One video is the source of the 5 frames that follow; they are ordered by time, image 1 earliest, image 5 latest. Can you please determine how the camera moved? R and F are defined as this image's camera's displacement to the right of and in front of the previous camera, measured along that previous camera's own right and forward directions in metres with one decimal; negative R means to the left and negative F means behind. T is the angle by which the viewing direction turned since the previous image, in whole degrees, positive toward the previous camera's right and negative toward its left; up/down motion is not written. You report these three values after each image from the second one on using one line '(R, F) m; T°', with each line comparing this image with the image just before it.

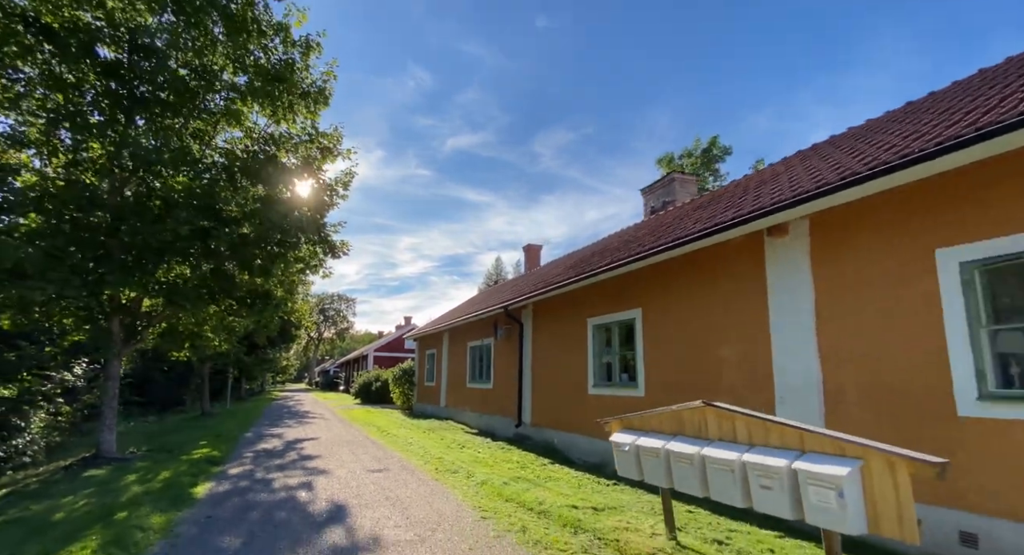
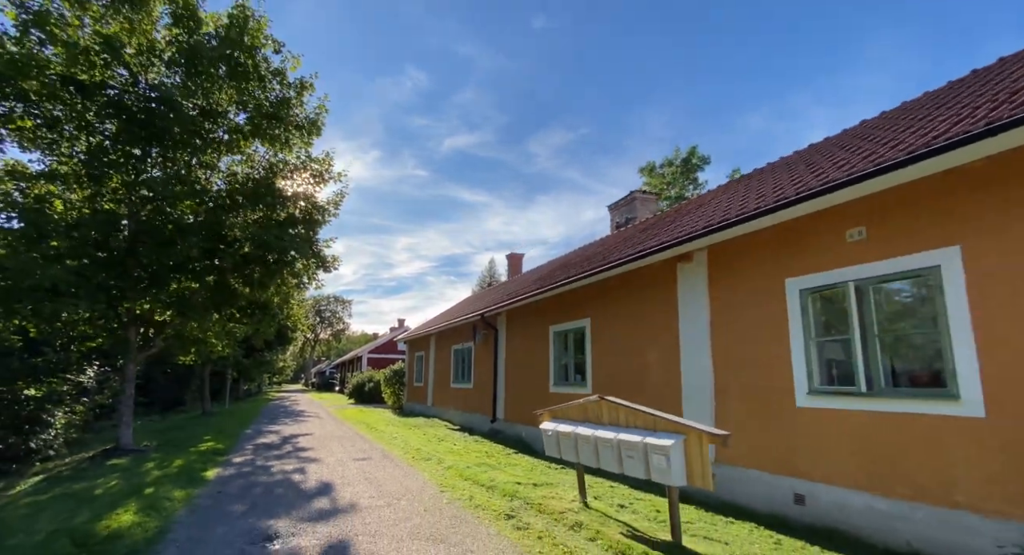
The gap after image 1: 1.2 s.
(+0.6, -1.2) m; 0°
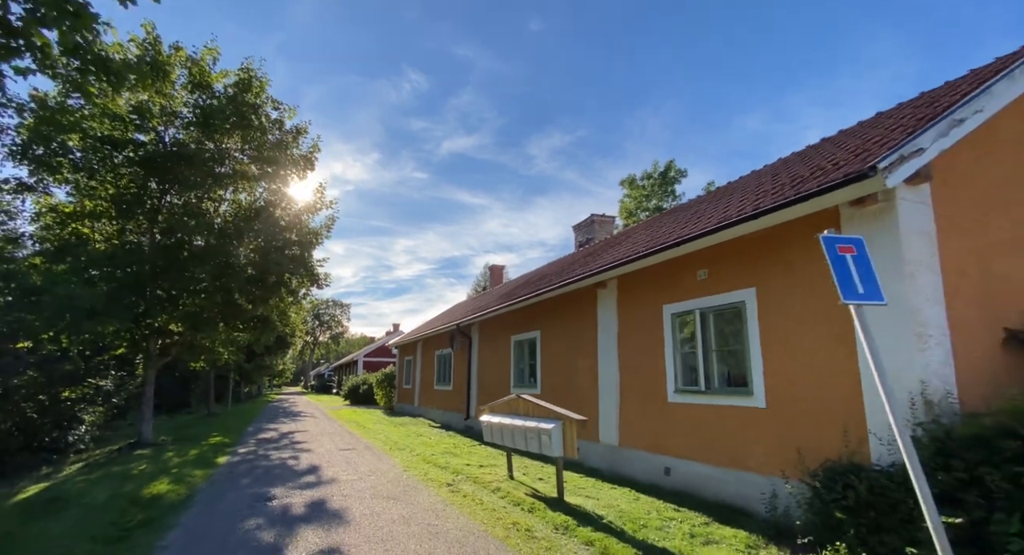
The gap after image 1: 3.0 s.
(+0.9, -1.7) m; 0°
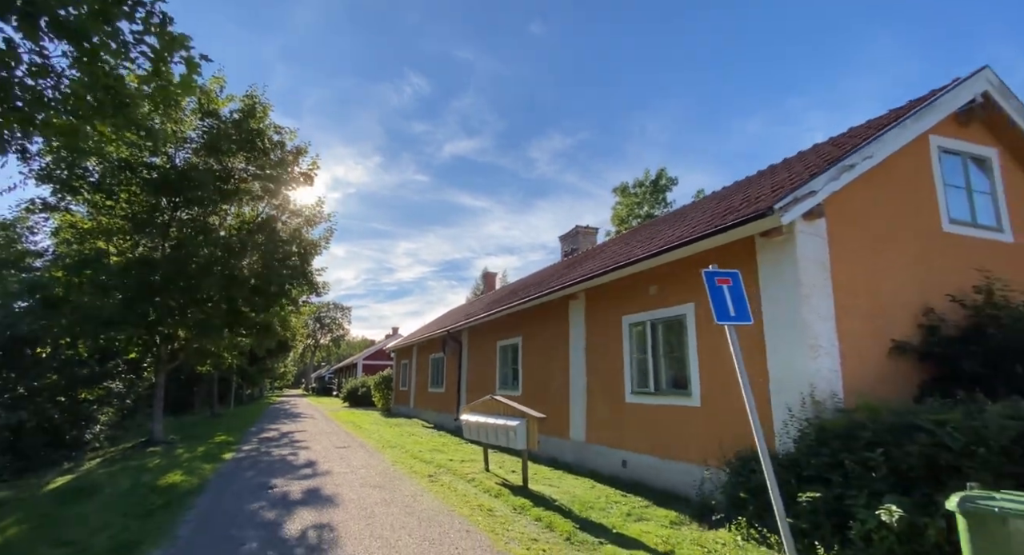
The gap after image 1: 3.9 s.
(+0.4, -0.8) m; 0°
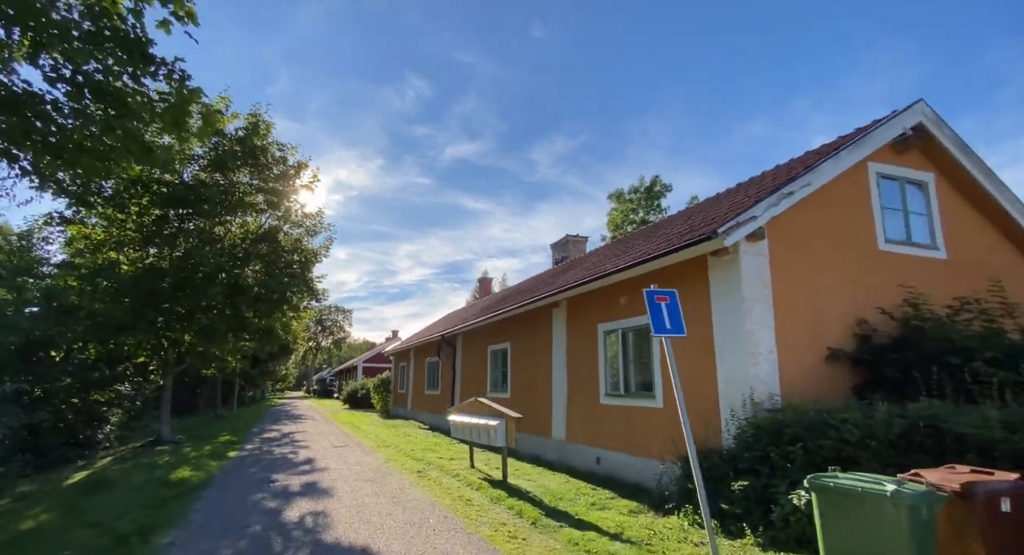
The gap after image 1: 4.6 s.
(+0.3, -0.6) m; 0°
